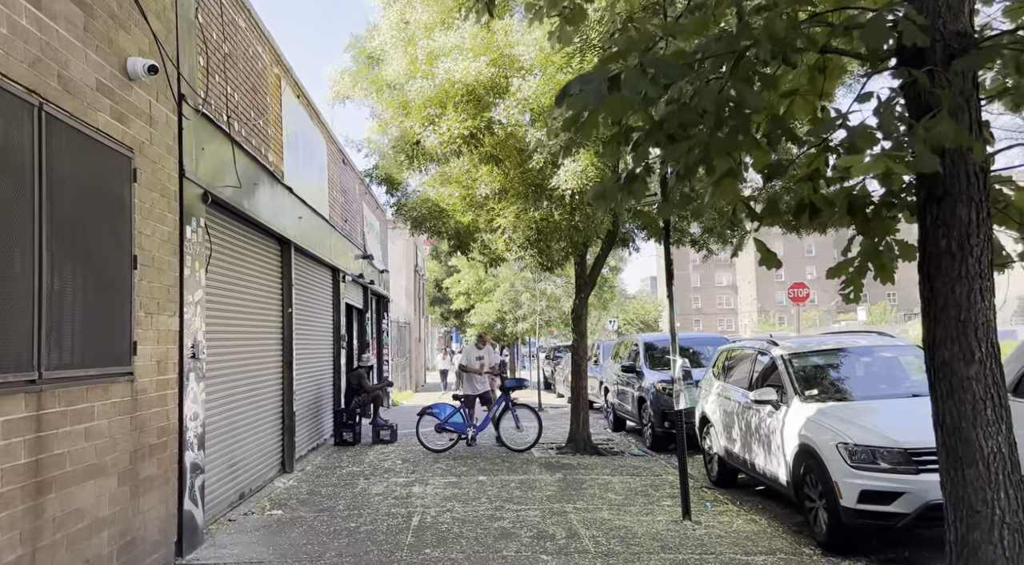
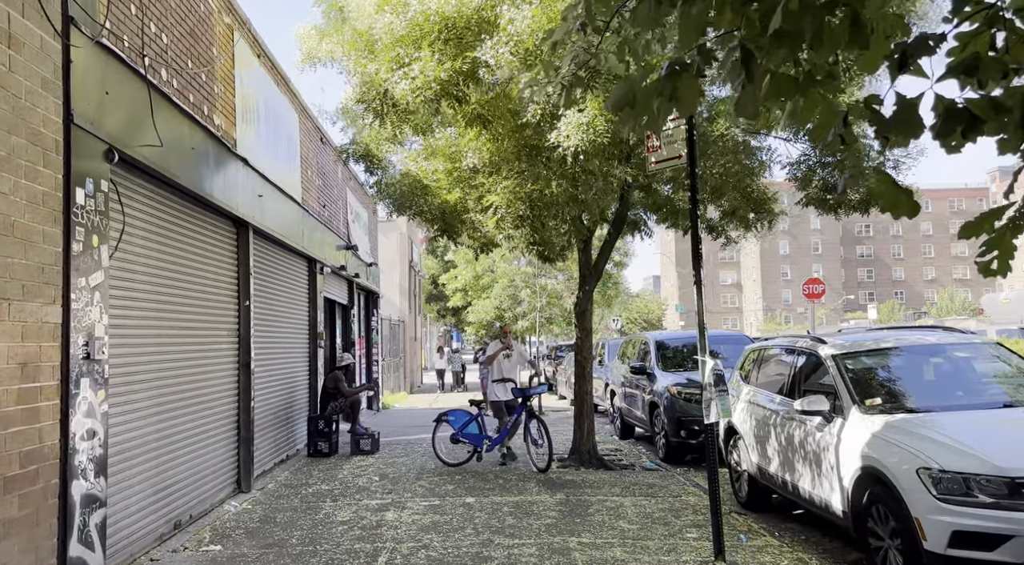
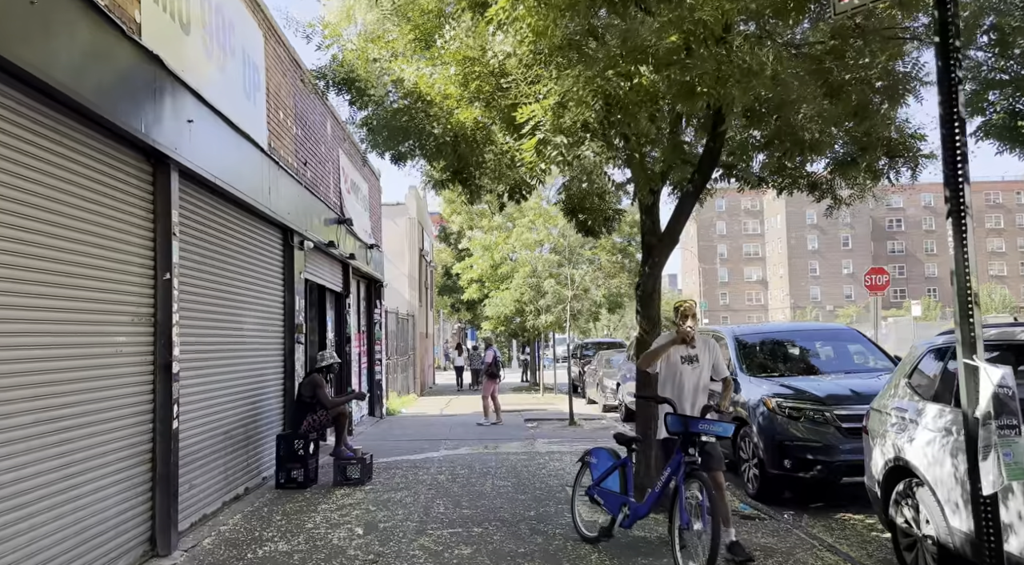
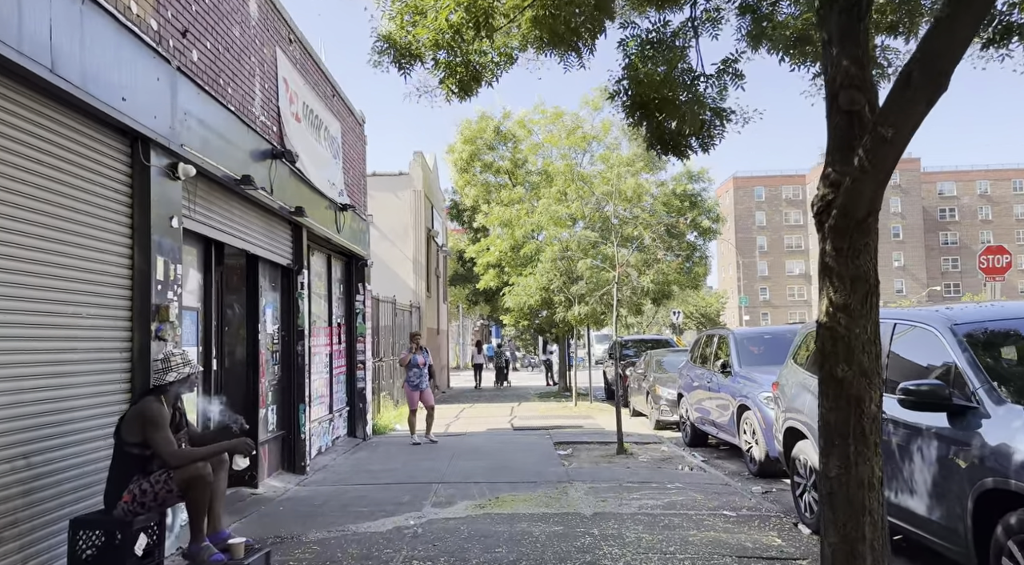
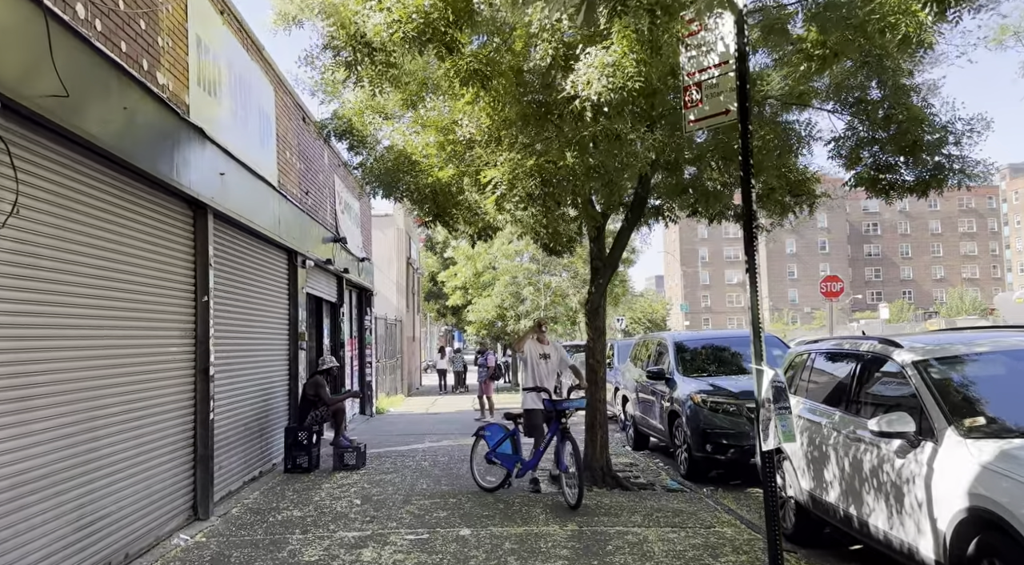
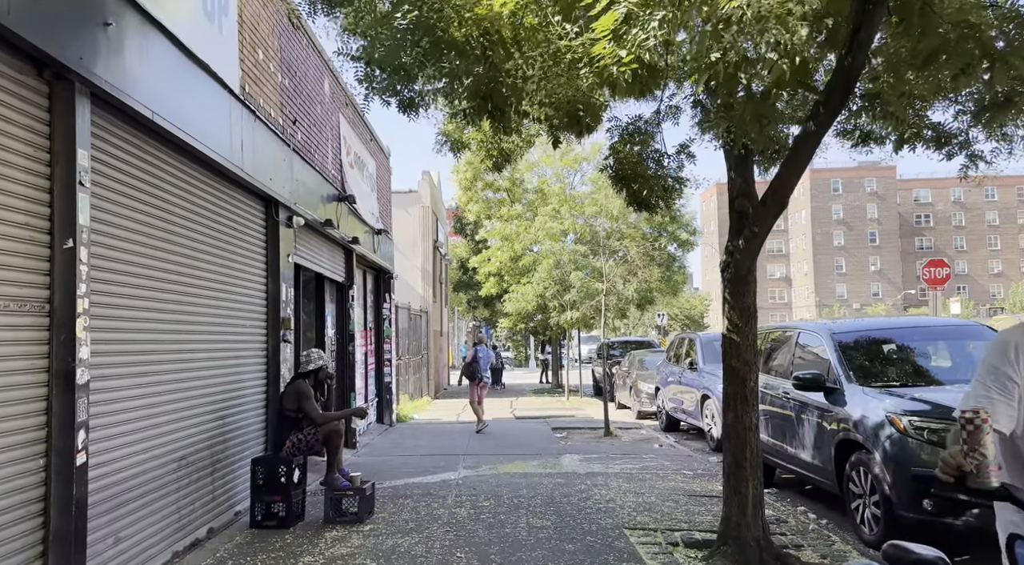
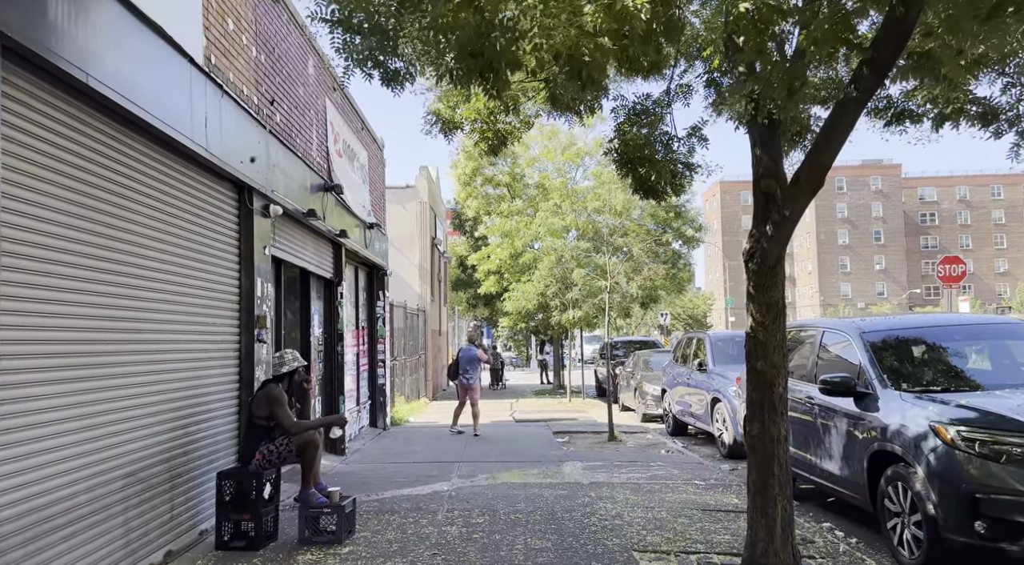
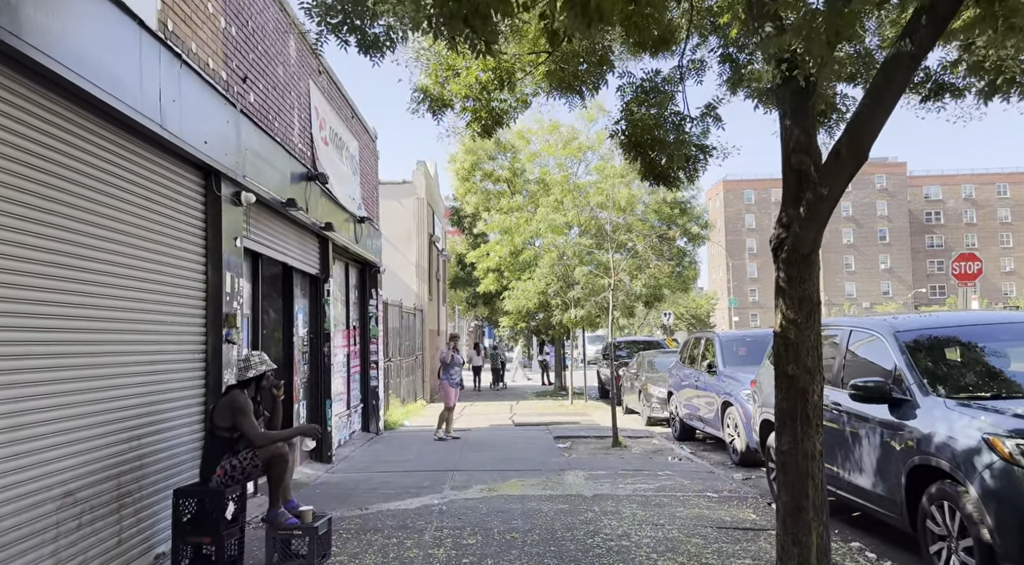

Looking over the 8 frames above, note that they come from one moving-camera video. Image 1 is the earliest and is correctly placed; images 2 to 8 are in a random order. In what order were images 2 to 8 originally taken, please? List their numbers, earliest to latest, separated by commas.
2, 5, 3, 6, 7, 8, 4
